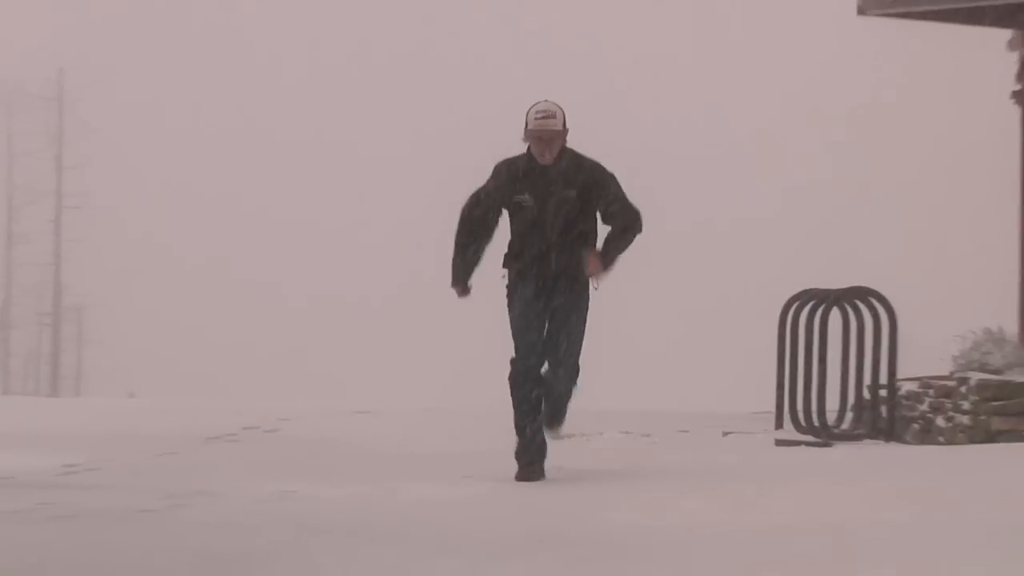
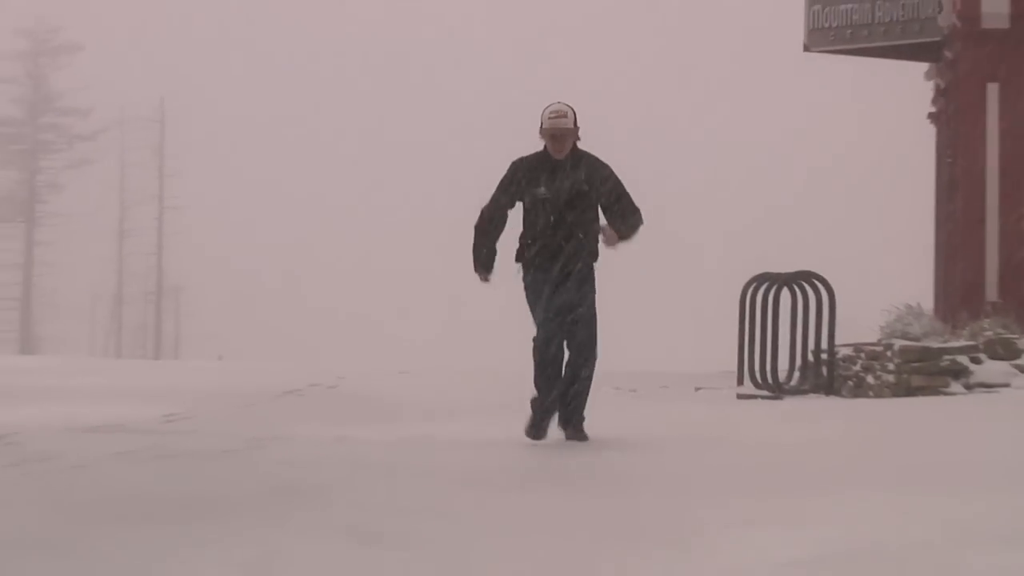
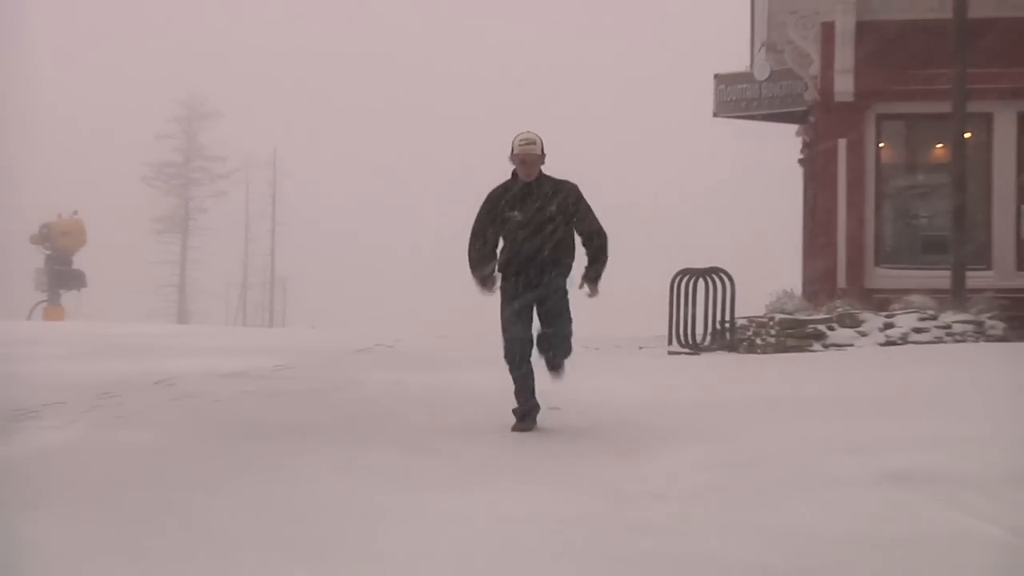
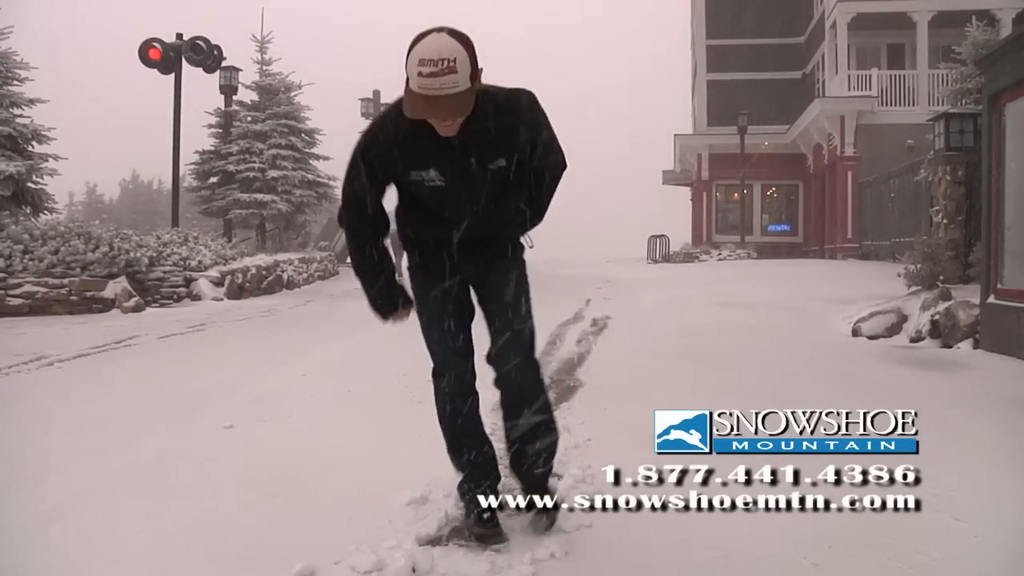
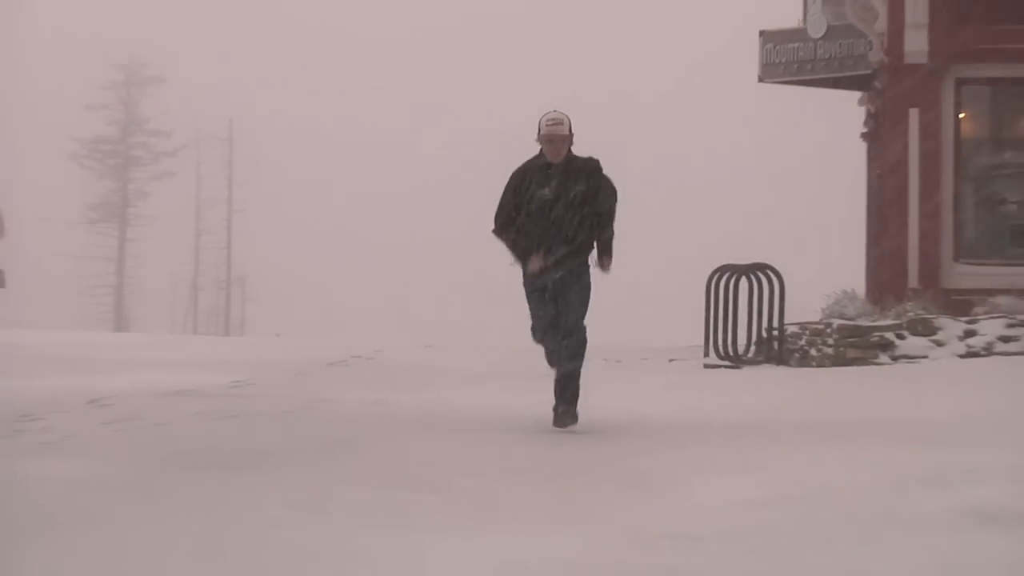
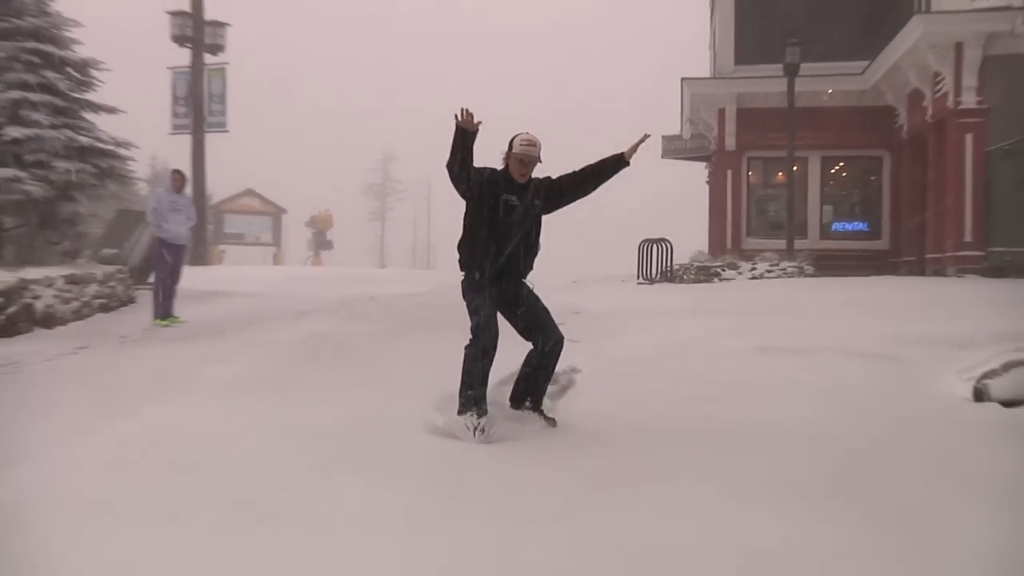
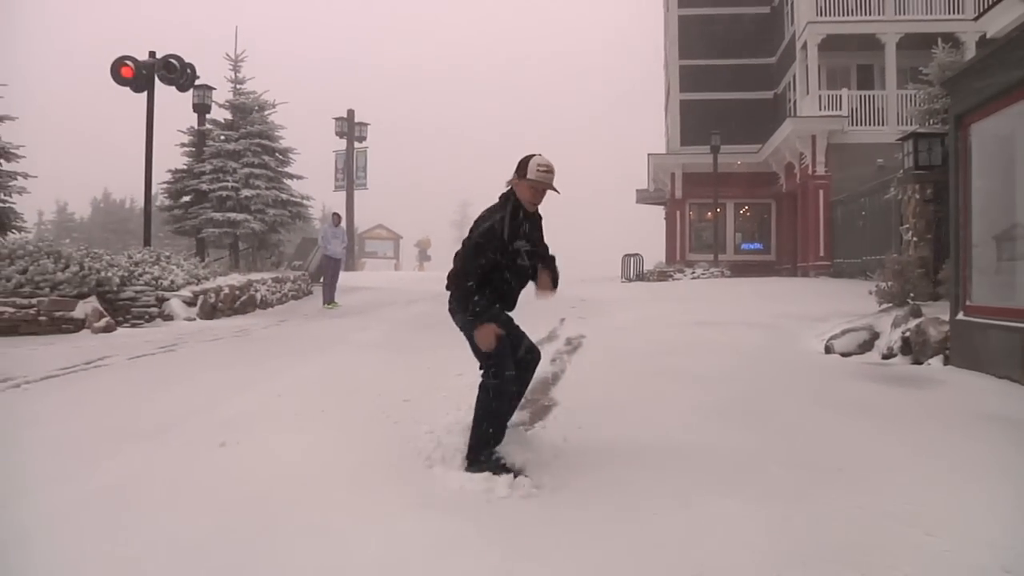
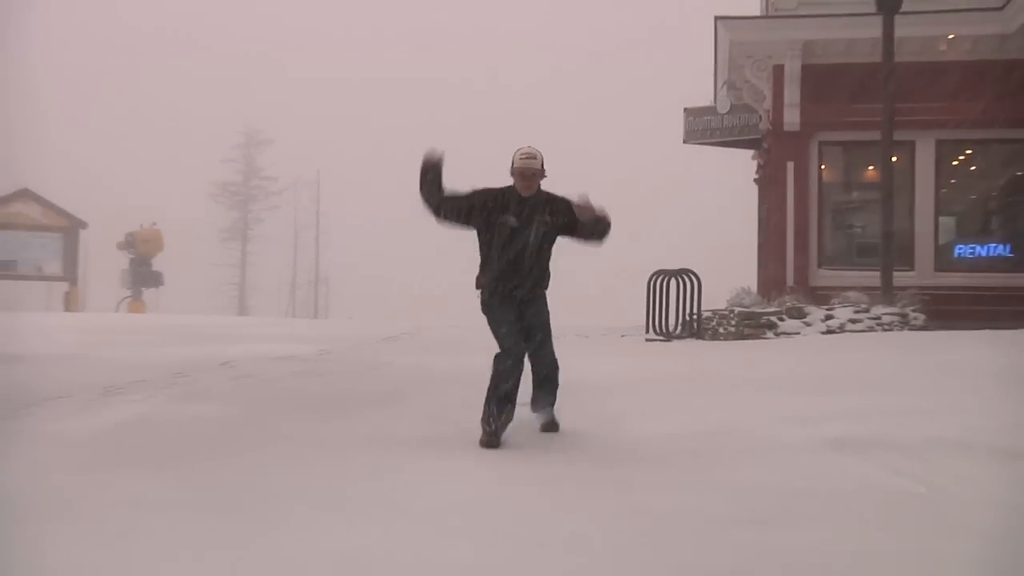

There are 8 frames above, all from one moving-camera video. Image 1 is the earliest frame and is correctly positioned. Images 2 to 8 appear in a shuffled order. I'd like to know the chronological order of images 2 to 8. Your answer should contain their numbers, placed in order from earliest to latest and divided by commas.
2, 5, 3, 8, 6, 7, 4
